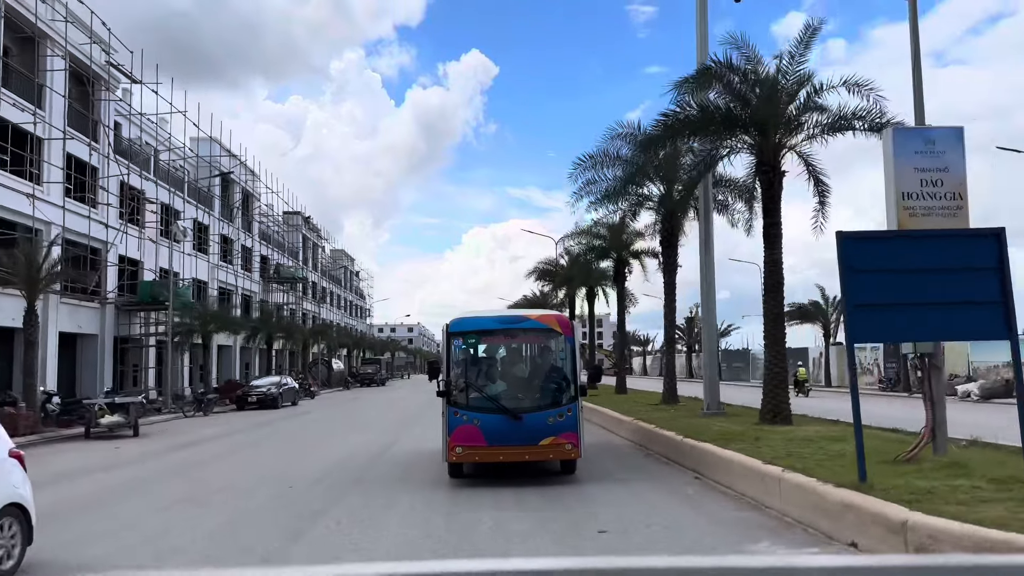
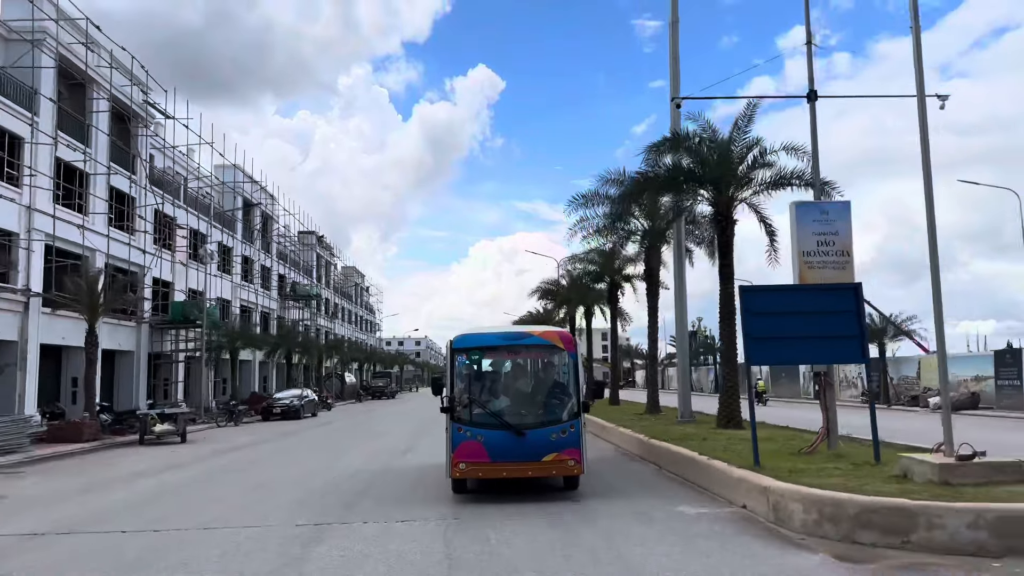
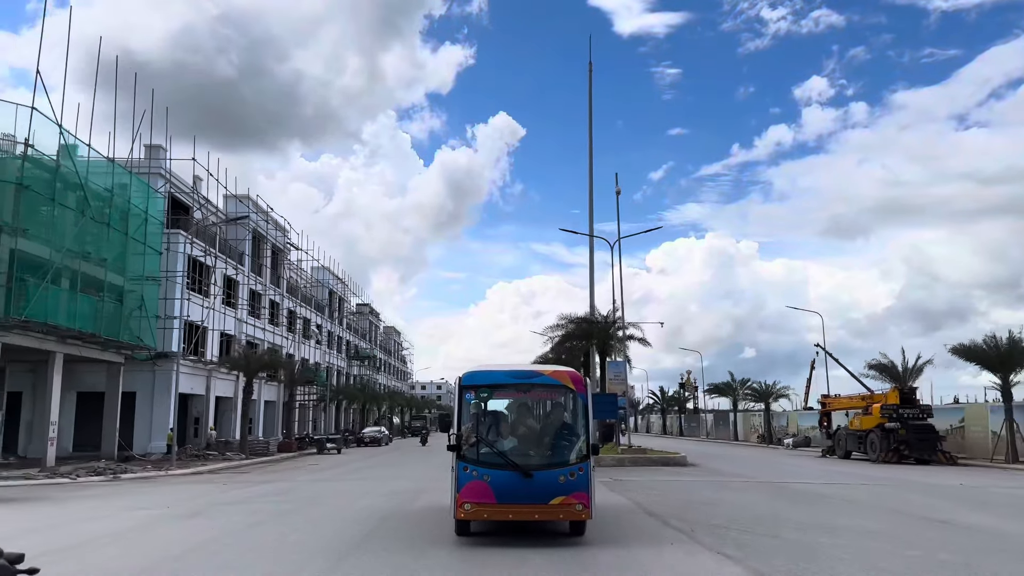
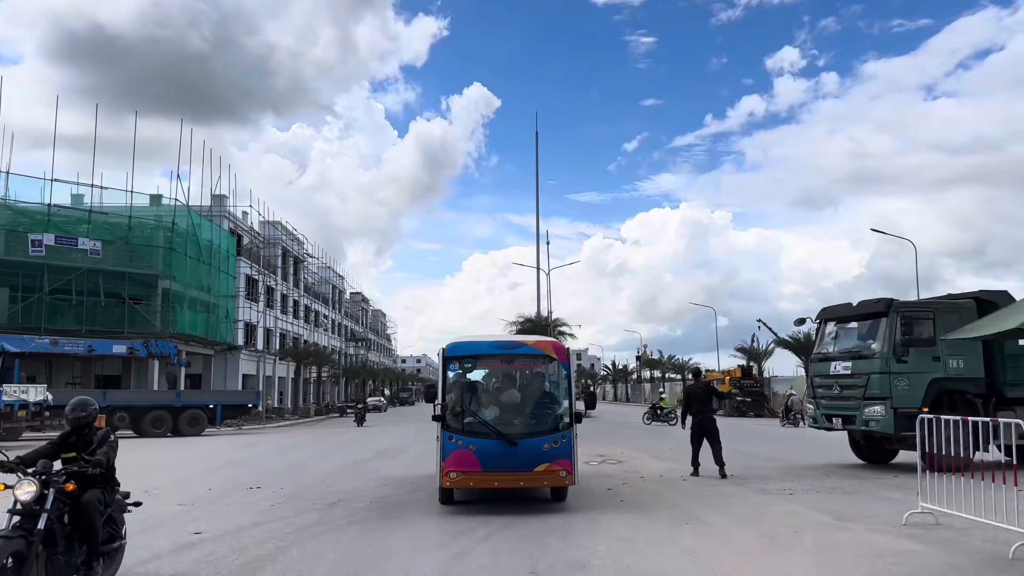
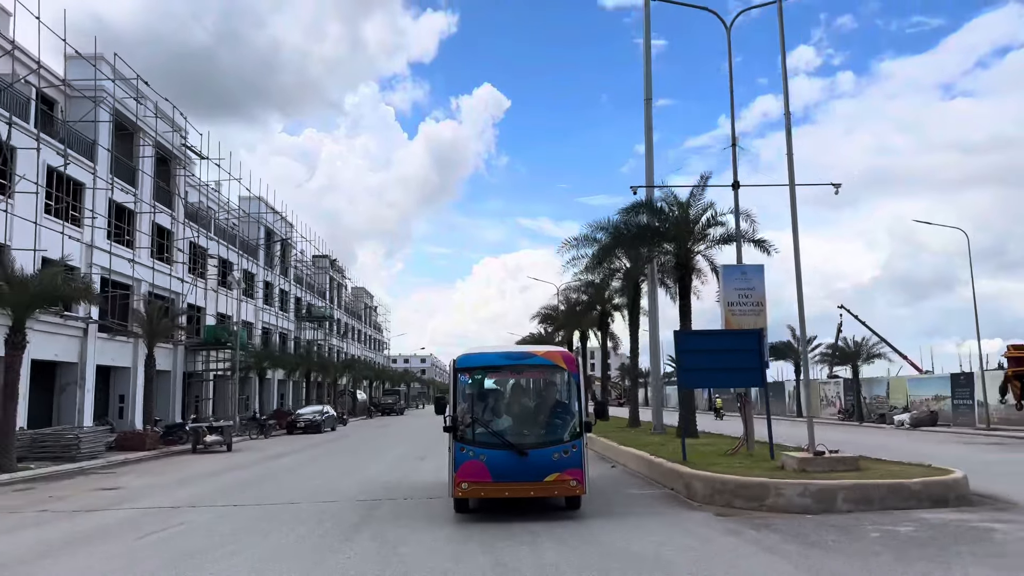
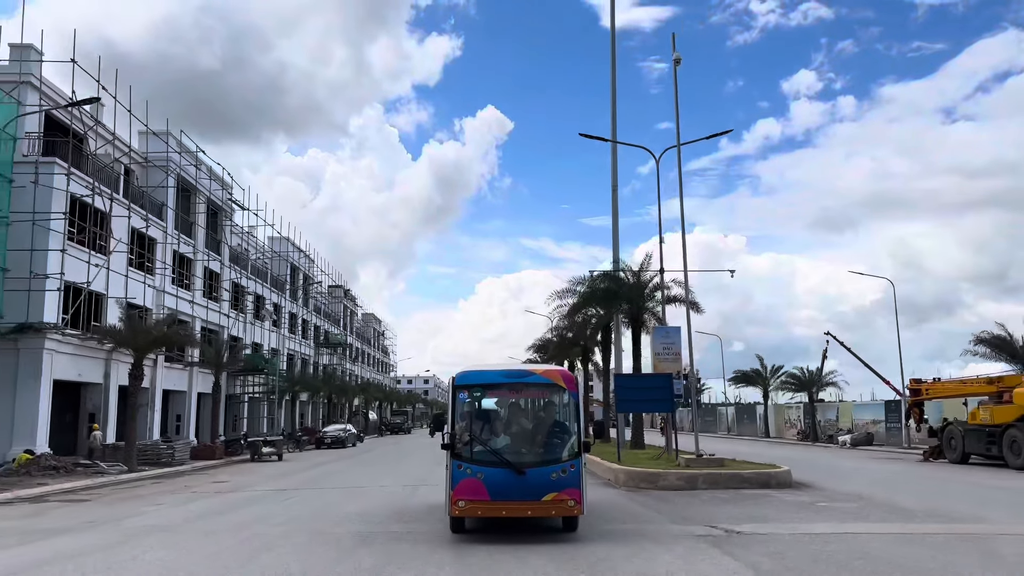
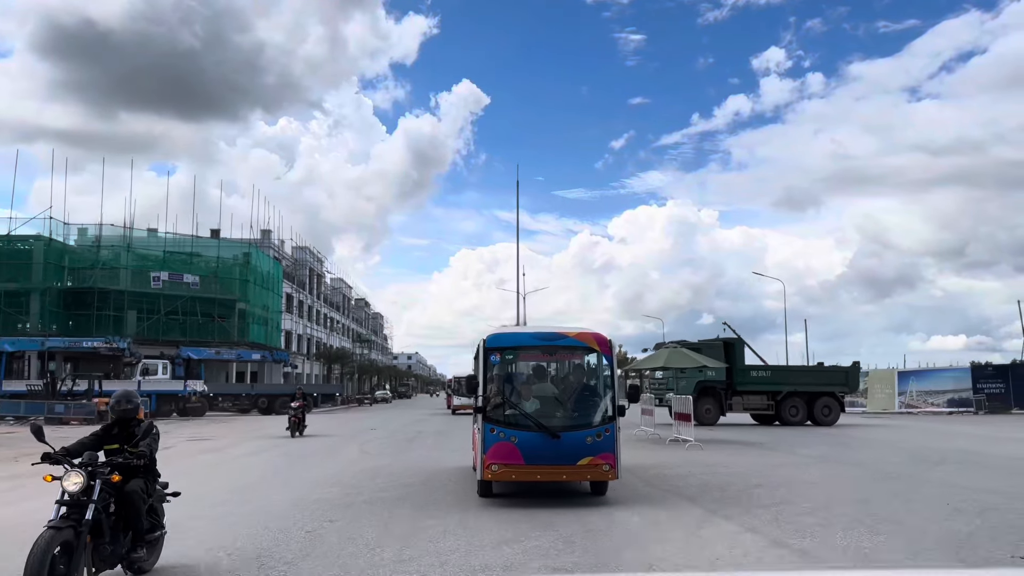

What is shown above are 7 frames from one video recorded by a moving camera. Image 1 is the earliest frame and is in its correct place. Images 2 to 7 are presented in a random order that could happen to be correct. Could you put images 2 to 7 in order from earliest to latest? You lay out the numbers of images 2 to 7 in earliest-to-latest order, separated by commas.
2, 5, 6, 3, 4, 7
